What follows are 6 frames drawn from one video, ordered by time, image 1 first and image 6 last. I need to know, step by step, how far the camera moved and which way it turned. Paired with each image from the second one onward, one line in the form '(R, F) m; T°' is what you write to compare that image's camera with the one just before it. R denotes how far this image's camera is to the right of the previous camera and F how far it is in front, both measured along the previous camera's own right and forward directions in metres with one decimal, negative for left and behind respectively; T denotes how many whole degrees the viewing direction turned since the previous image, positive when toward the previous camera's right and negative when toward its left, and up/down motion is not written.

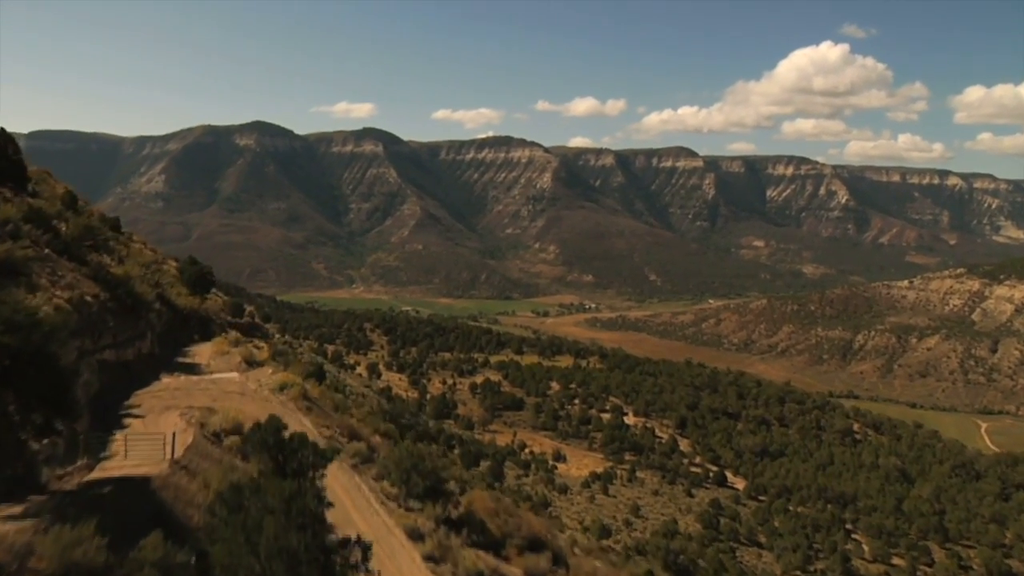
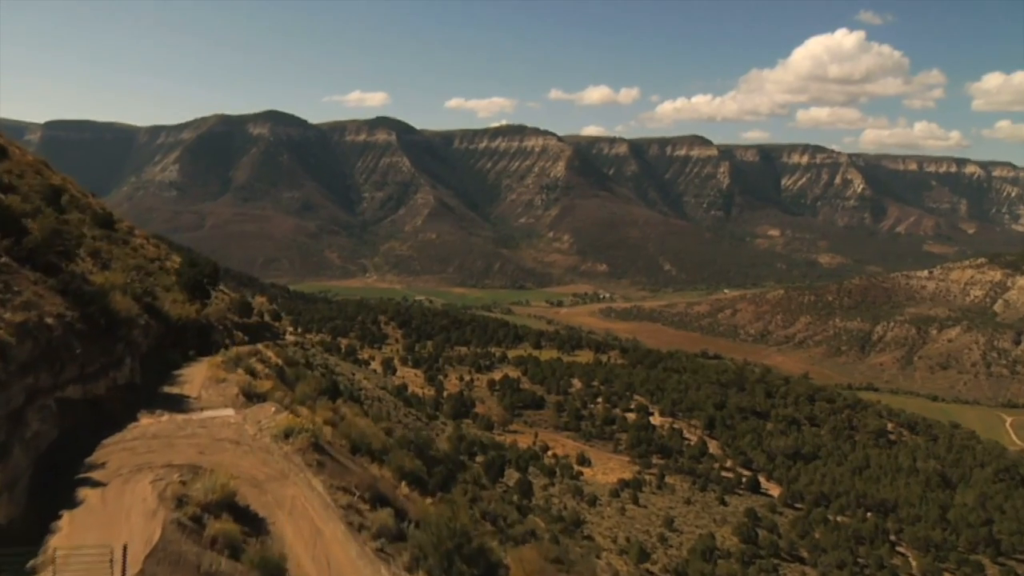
(-0.5, +2.1) m; -1°
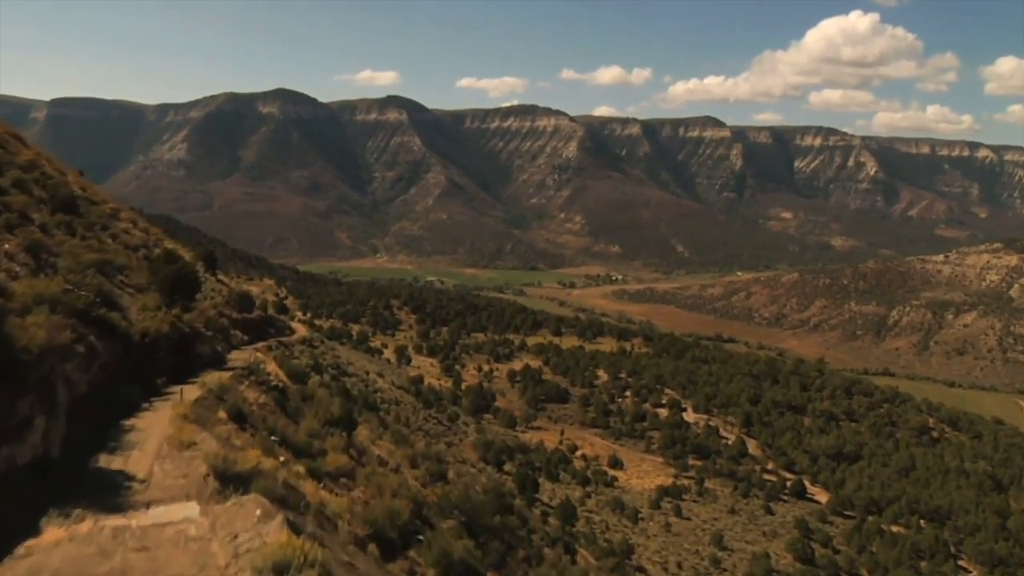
(-0.9, +3.4) m; -1°
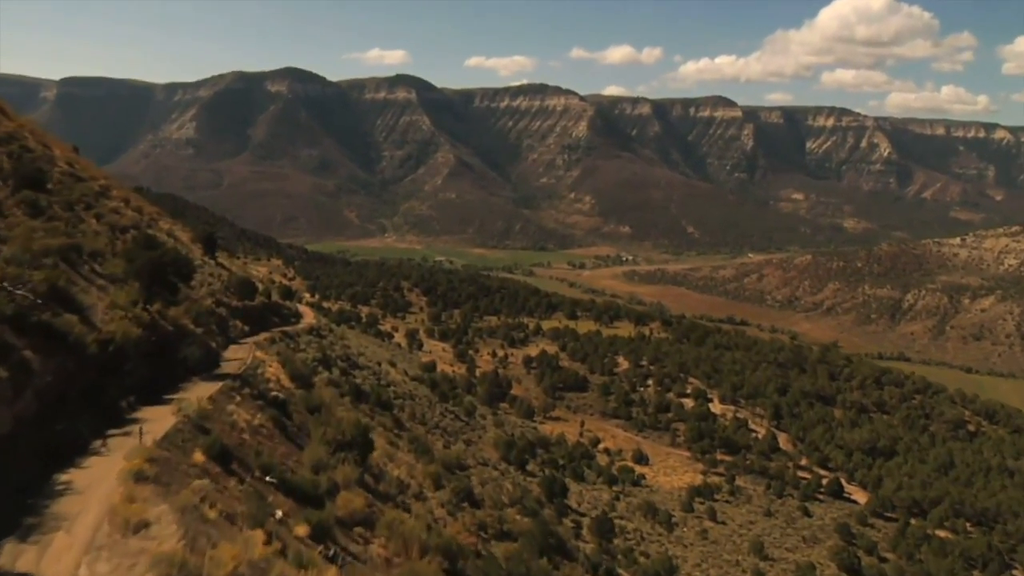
(-0.6, +2.3) m; -1°
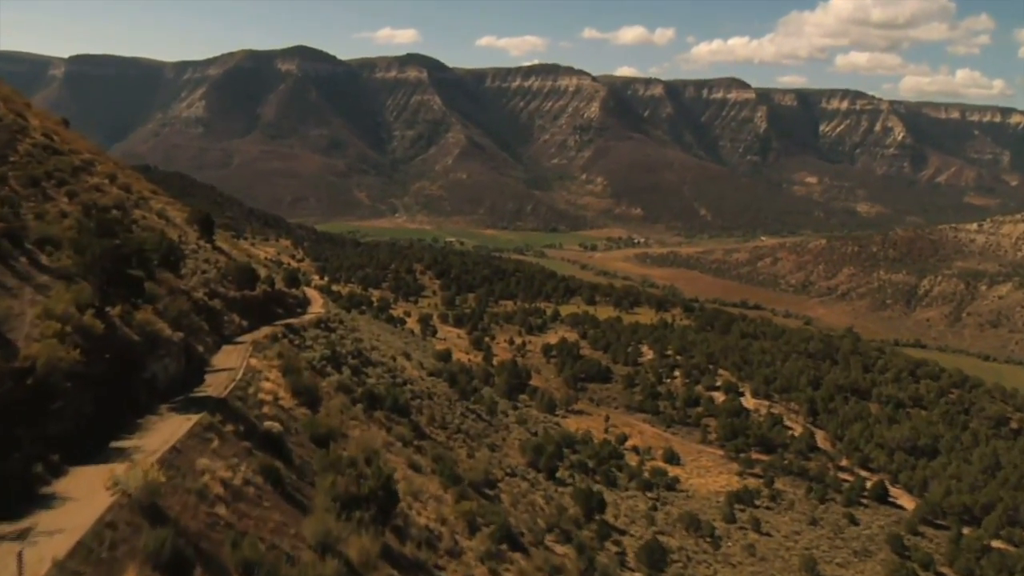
(-0.6, +2.6) m; -1°
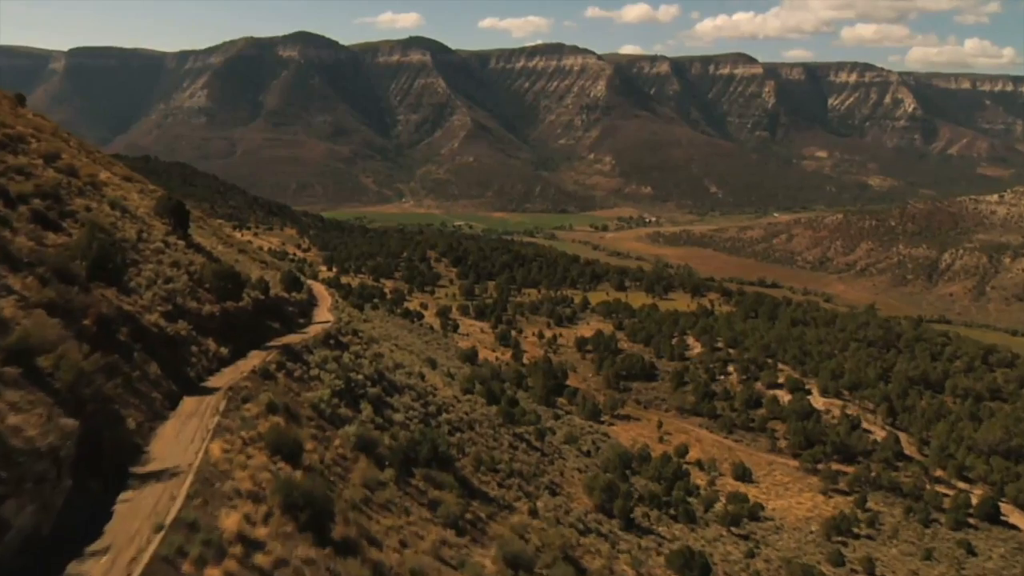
(-1.2, +5.0) m; -1°
